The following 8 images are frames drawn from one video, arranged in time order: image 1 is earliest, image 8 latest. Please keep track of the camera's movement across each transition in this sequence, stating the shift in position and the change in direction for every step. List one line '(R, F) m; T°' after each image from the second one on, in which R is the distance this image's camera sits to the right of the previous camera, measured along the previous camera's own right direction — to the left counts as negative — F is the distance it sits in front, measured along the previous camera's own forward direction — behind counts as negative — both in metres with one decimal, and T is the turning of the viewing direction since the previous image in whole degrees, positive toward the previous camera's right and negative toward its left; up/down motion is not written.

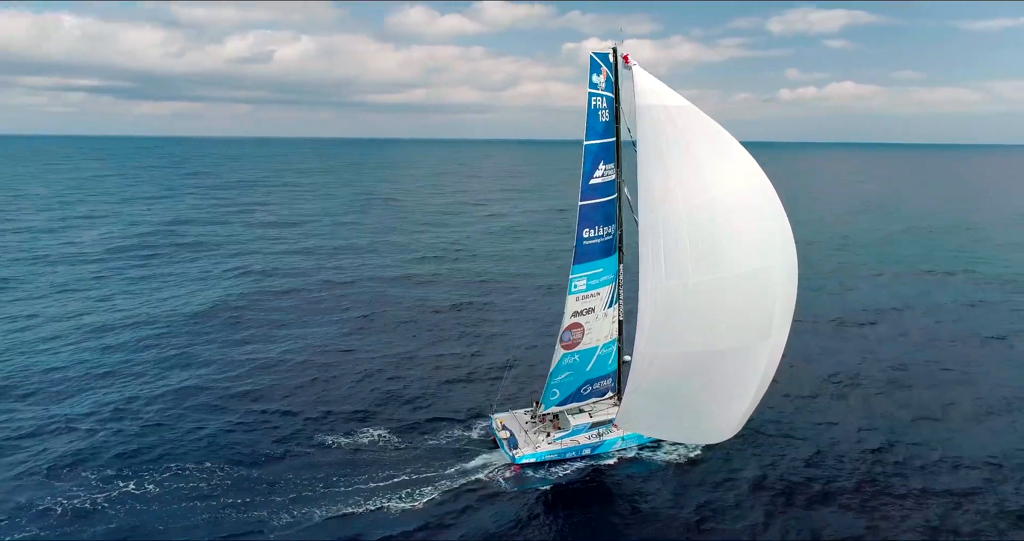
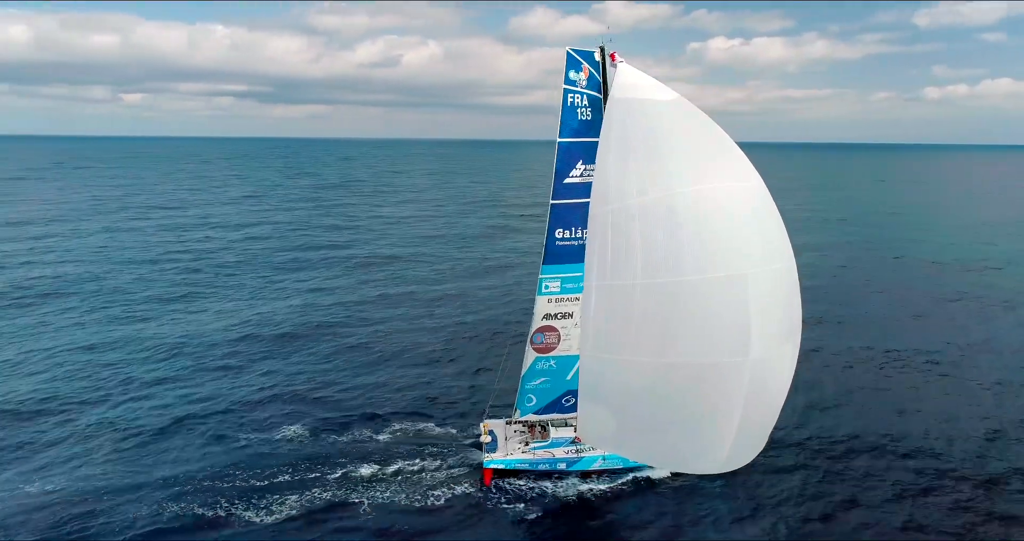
(+4.9, +0.9) m; -9°
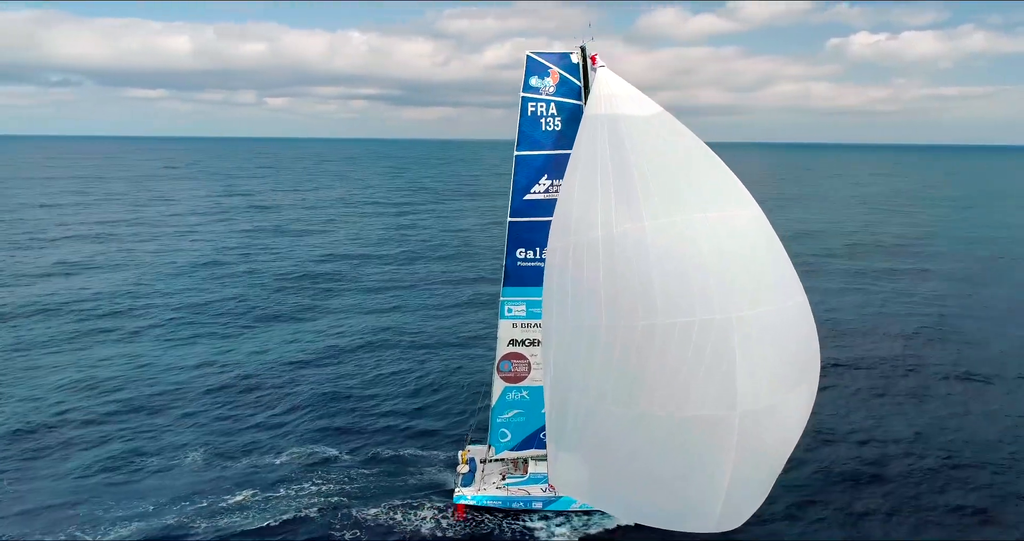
(+4.7, +2.4) m; -9°
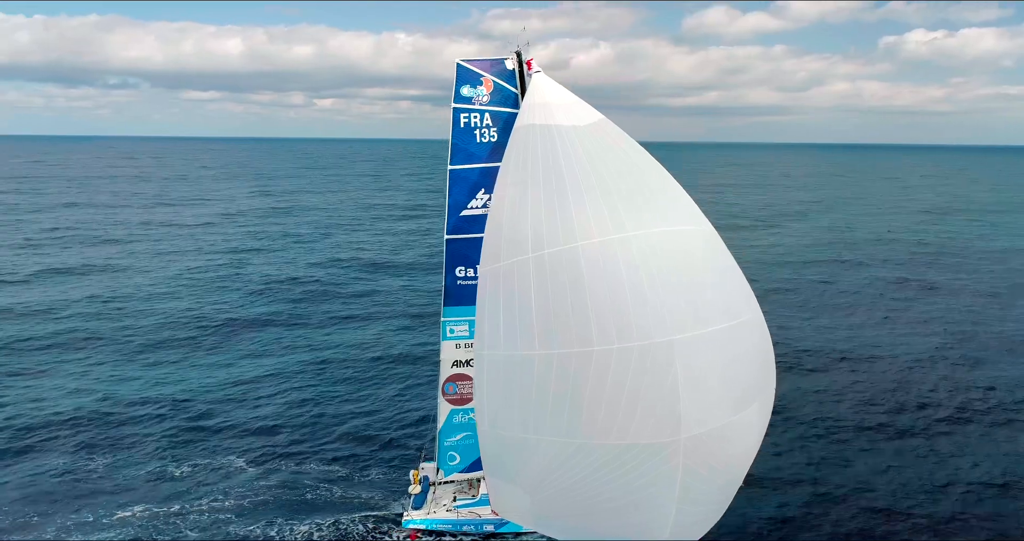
(+2.9, +1.0) m; -3°
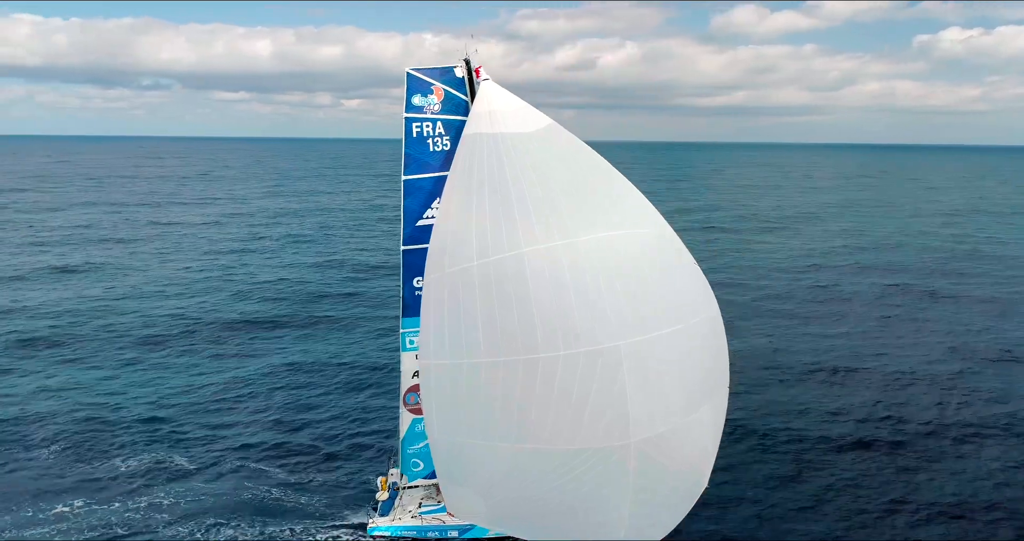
(+1.9, +0.1) m; -2°
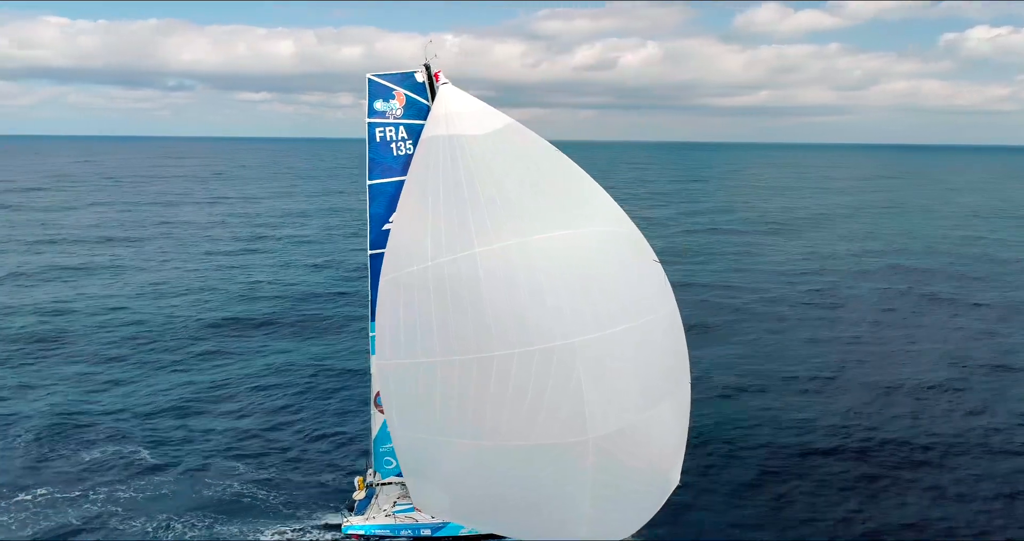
(+1.4, -0.1) m; -2°
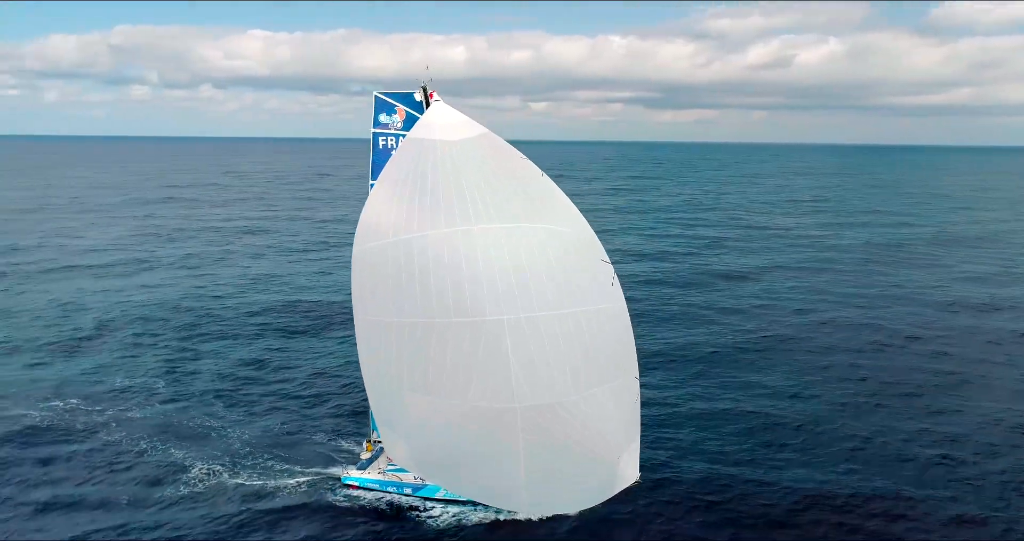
(+5.3, -1.7) m; -12°
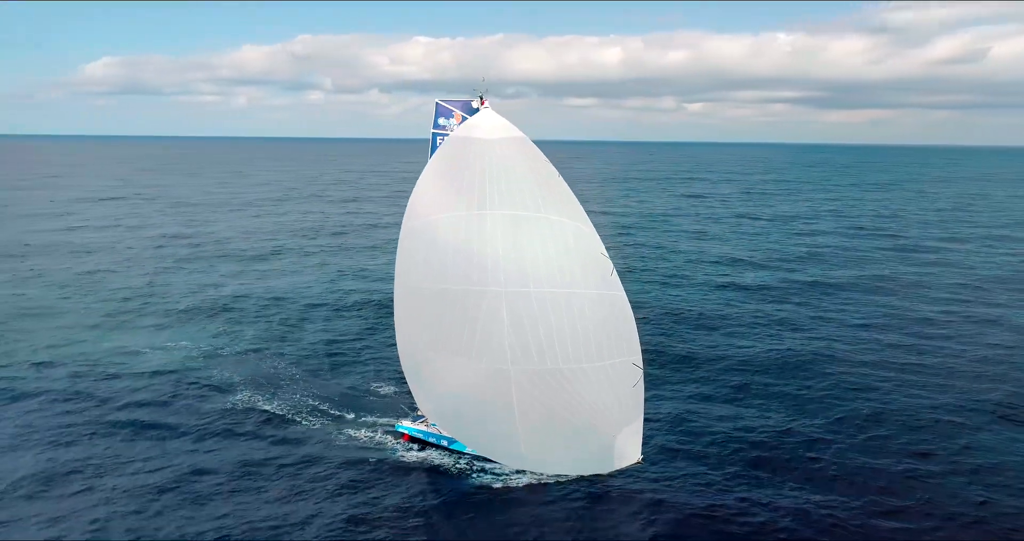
(+4.0, -1.9) m; -12°
